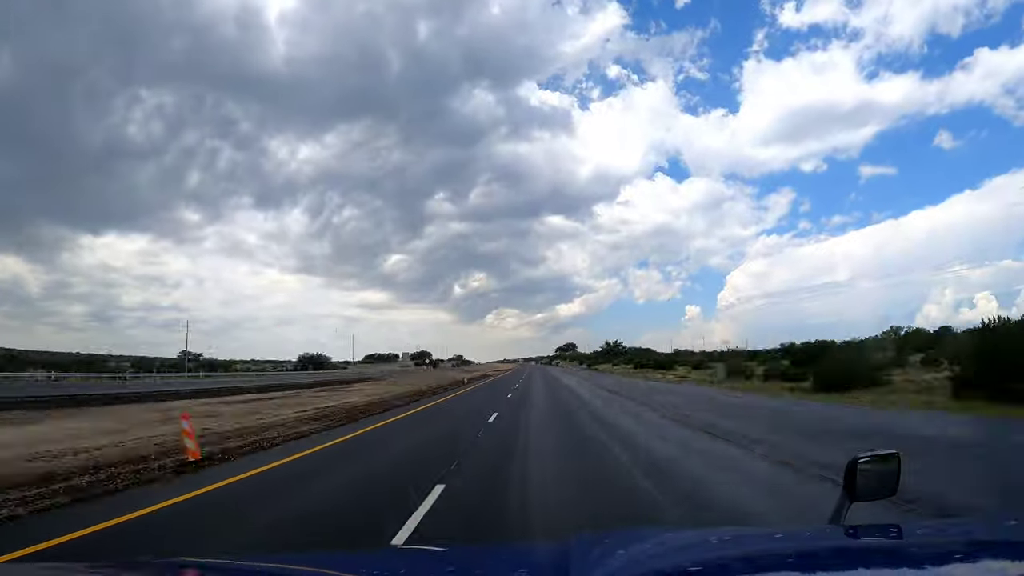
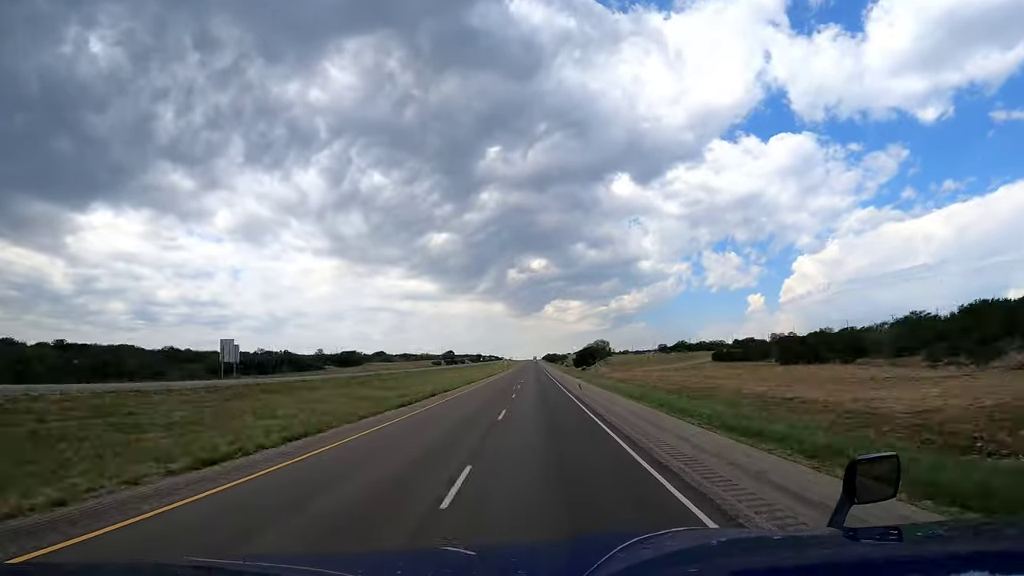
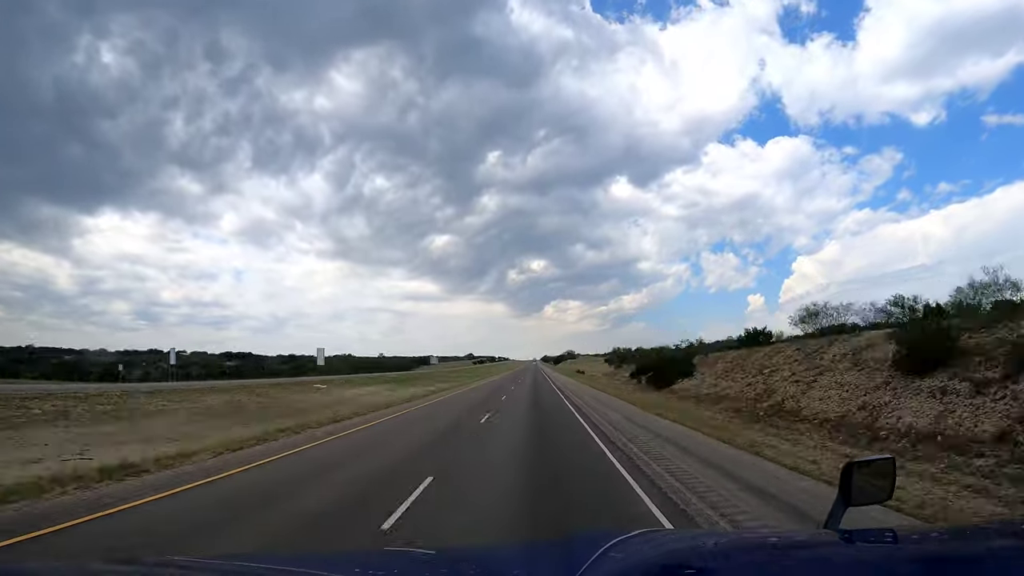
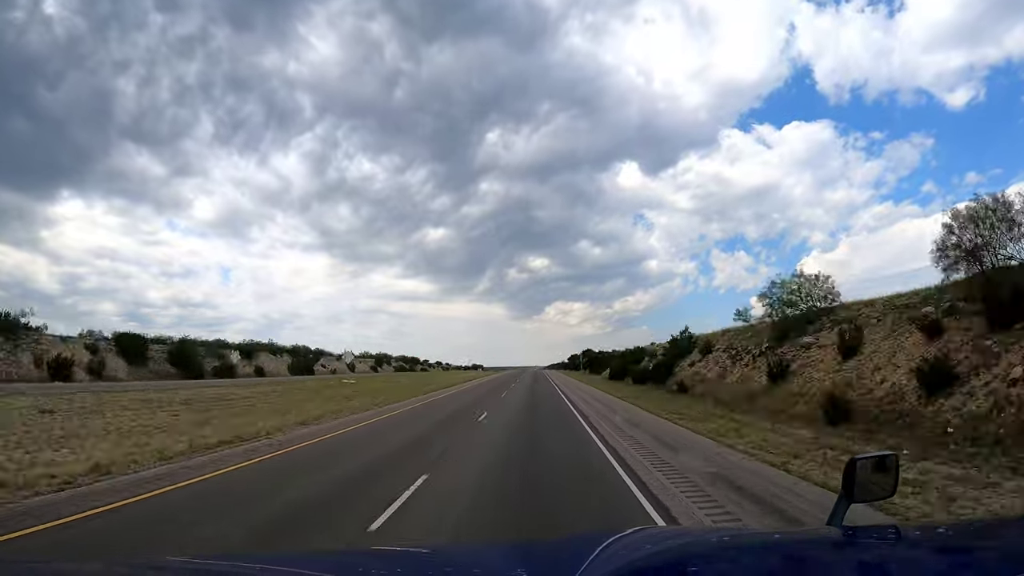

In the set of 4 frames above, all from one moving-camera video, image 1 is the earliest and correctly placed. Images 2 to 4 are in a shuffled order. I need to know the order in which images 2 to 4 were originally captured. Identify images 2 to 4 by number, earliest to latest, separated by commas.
3, 2, 4
